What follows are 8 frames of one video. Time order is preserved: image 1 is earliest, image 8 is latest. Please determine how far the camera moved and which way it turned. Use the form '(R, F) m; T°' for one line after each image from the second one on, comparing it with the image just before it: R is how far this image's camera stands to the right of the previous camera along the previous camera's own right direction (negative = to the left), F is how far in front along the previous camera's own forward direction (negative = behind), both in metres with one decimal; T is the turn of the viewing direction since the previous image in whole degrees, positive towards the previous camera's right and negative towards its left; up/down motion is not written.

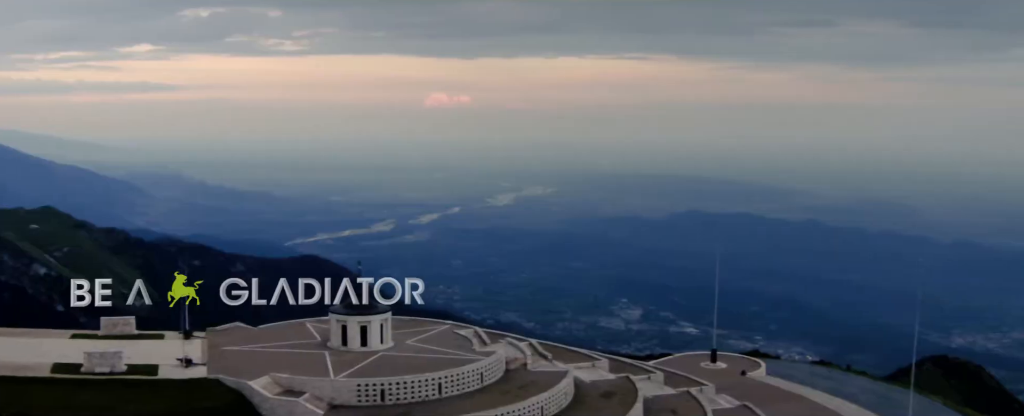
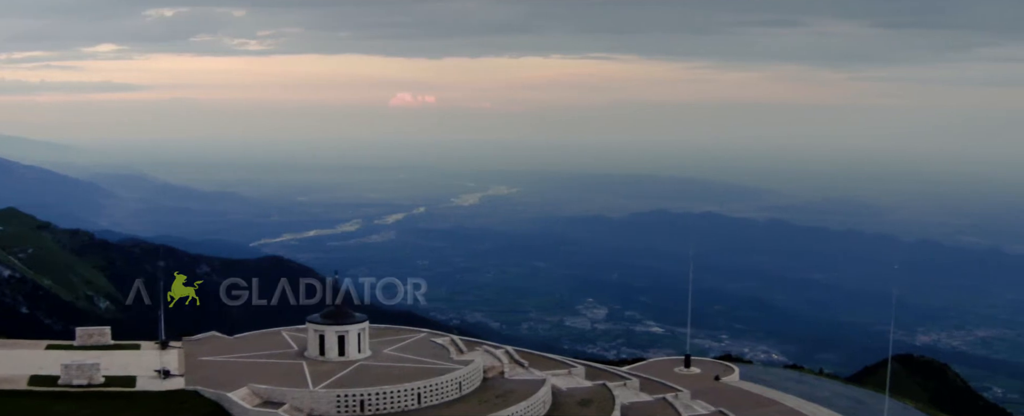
(+1.1, +0.4) m; +1°
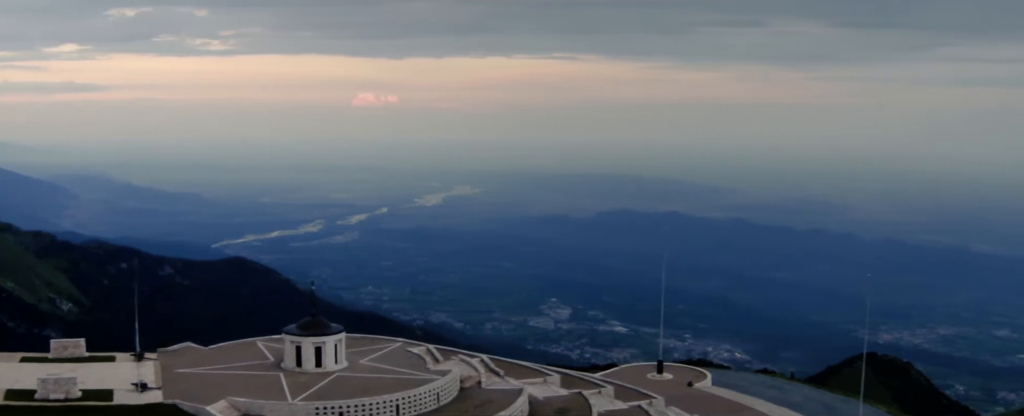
(-0.1, 0.0) m; +2°
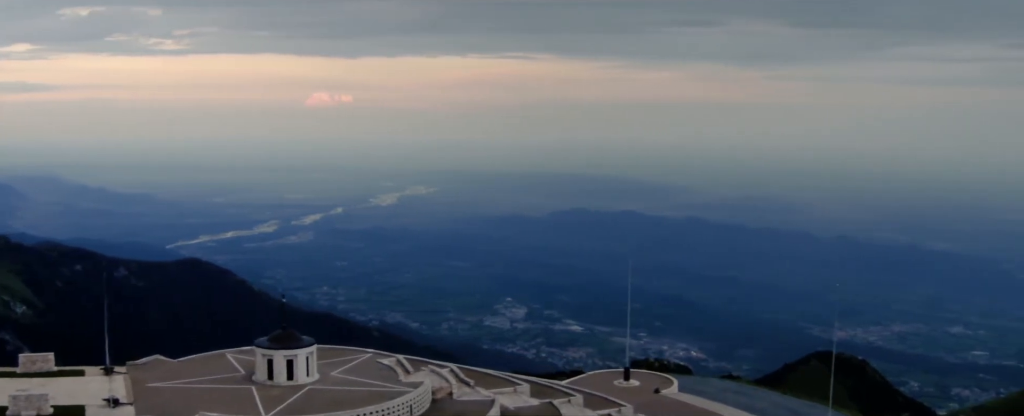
(-0.1, 0.0) m; +2°
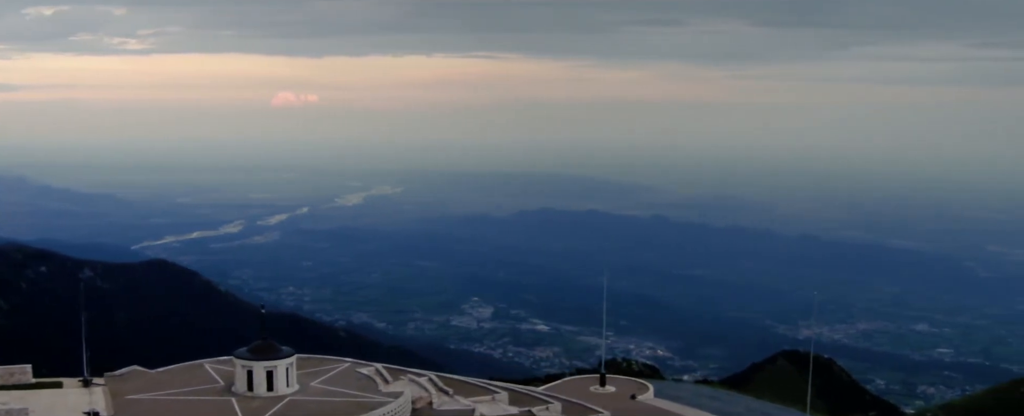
(-0.1, 0.0) m; +2°
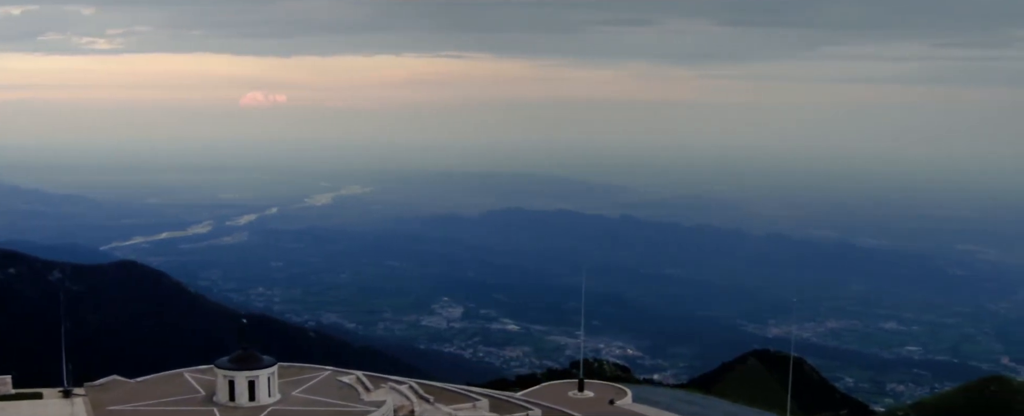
(0.0, 0.0) m; +1°
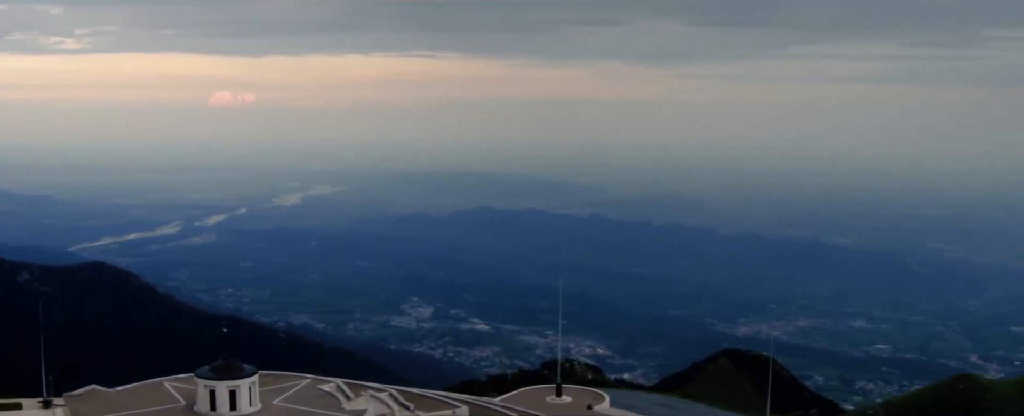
(0.0, 0.0) m; +1°
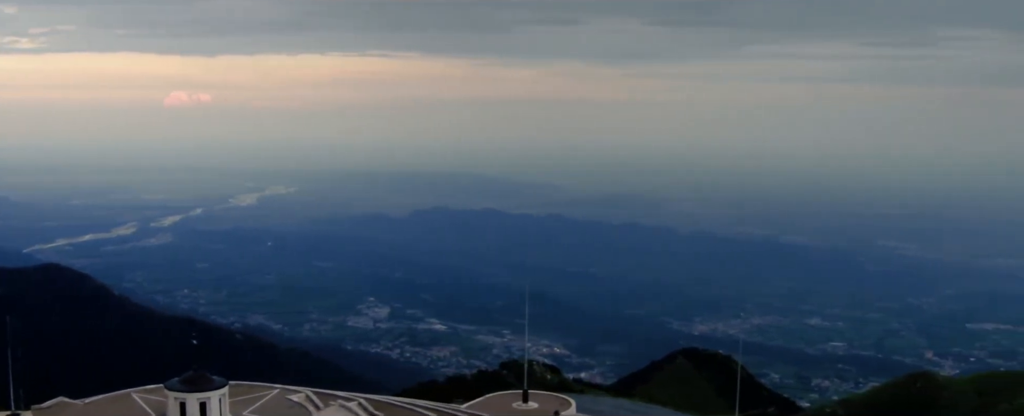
(+5.5, +1.1) m; +2°
